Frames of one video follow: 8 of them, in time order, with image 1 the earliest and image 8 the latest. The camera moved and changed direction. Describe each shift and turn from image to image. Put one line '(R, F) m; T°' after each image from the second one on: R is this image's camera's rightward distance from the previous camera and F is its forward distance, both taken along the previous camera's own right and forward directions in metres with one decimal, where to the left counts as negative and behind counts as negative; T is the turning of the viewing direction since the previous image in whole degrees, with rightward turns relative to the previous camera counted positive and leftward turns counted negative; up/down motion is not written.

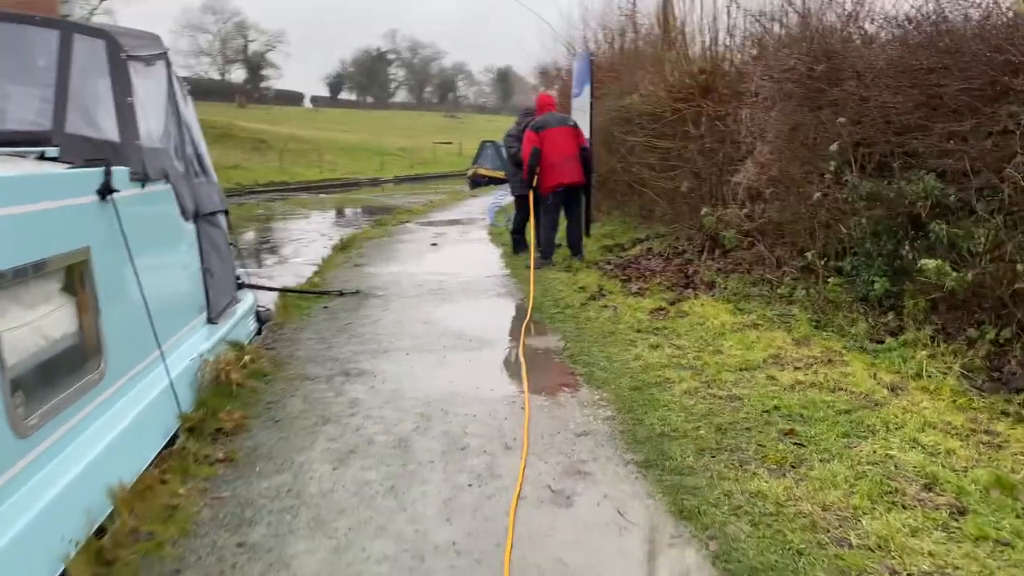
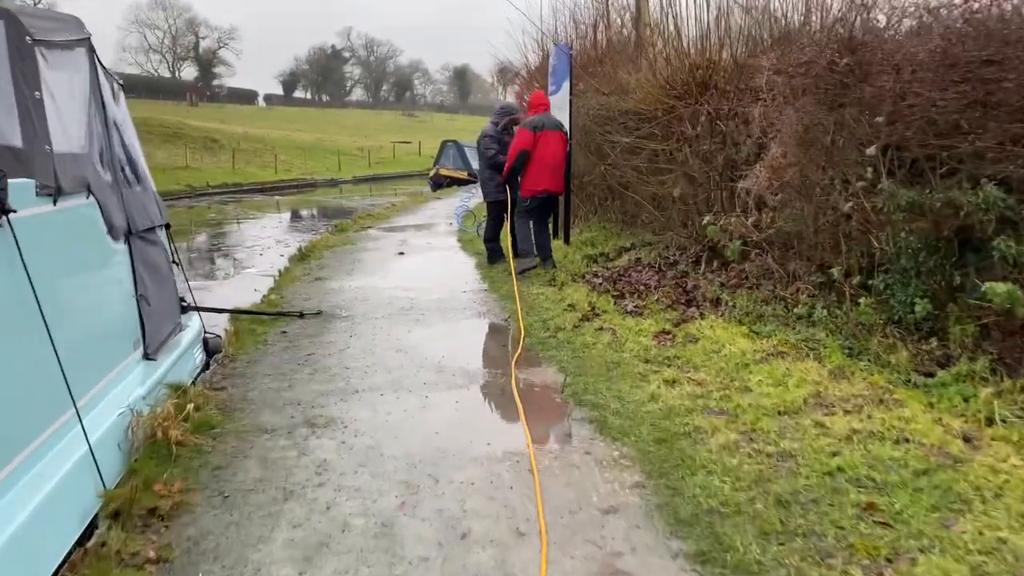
(-0.2, +0.8) m; +3°
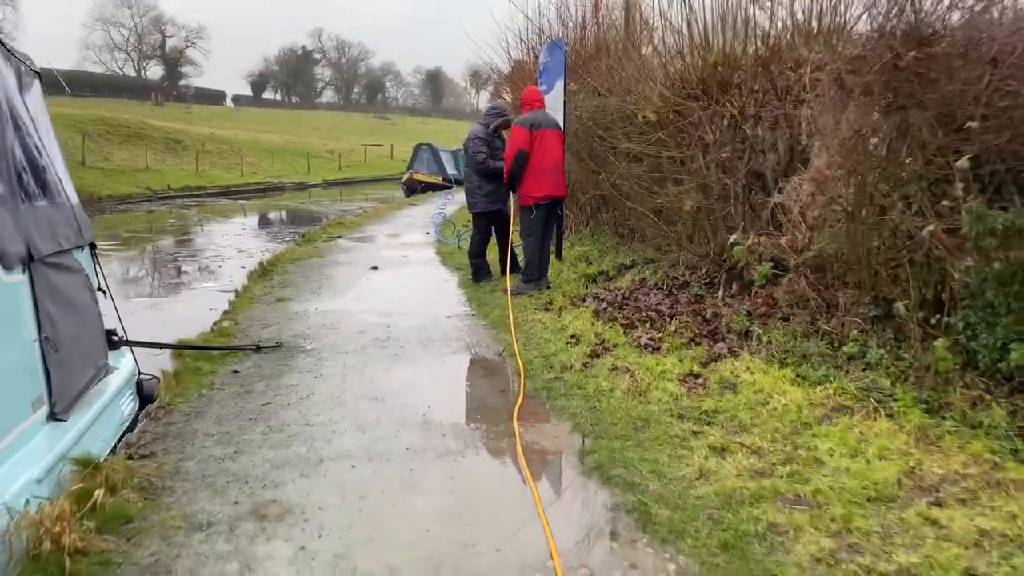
(-0.2, +1.0) m; +2°
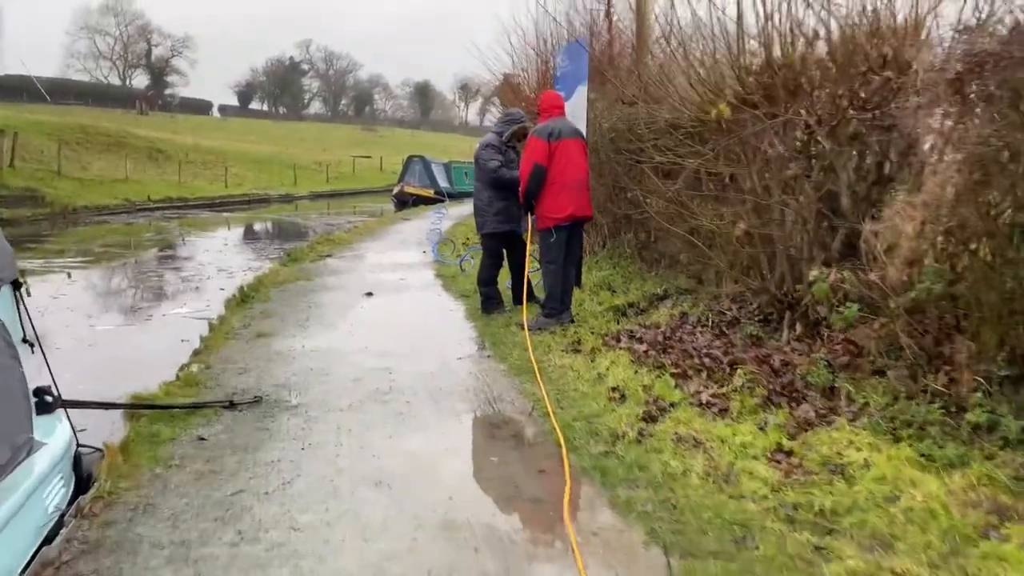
(-0.3, +1.1) m; +1°
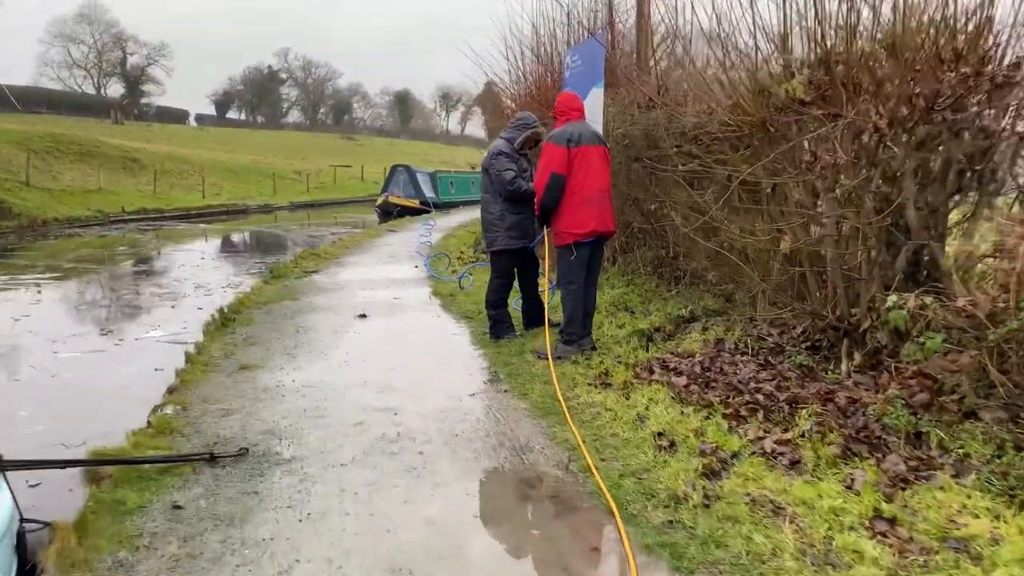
(-0.3, +0.7) m; +1°
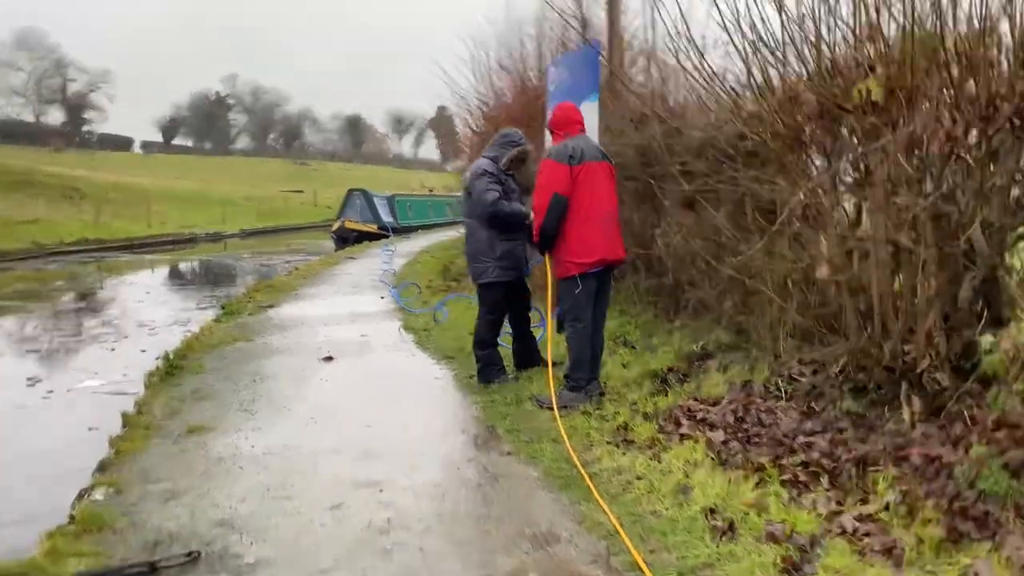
(-0.3, +0.8) m; +3°
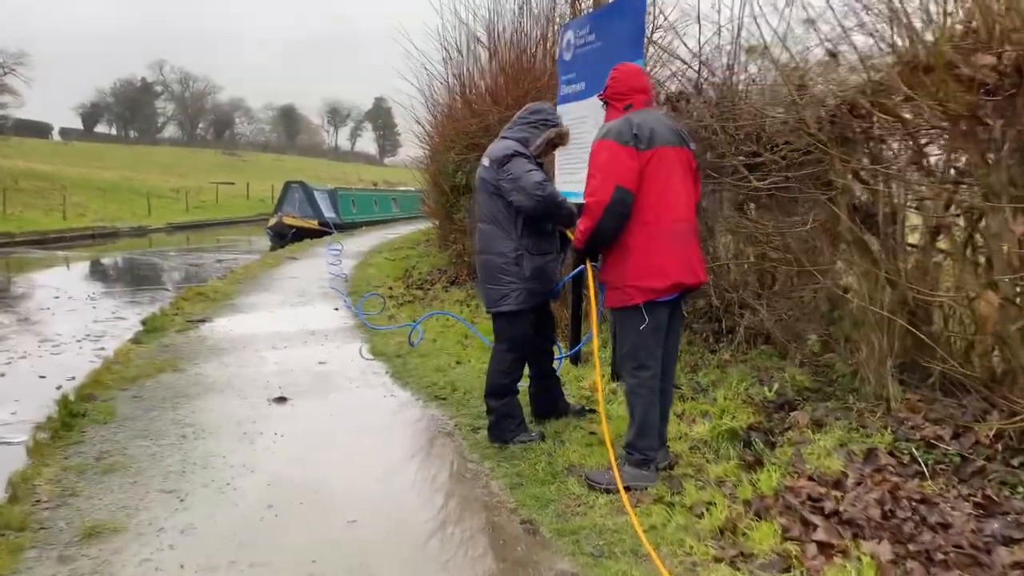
(-0.5, +1.5) m; +4°
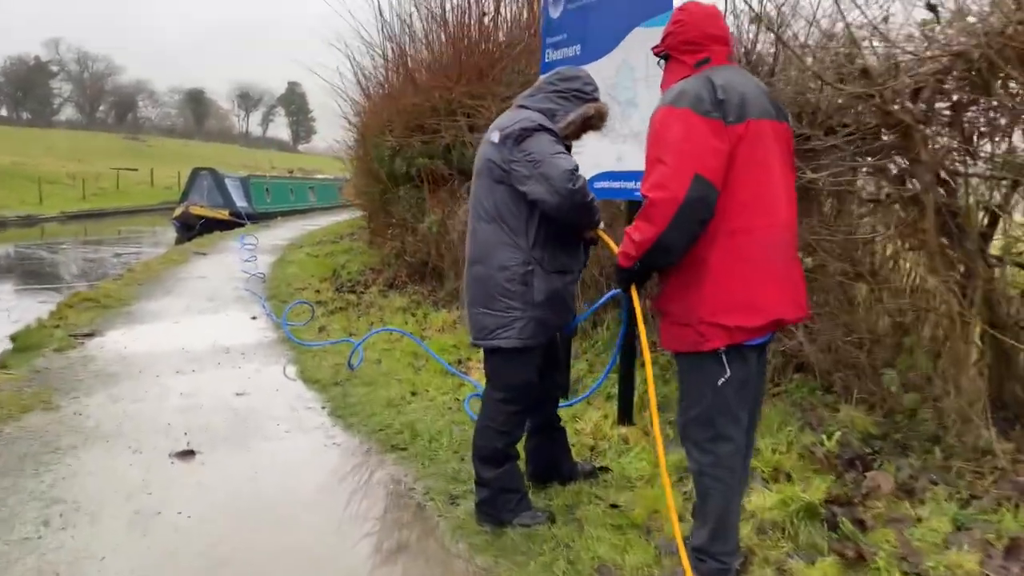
(-0.3, +1.2) m; +6°
